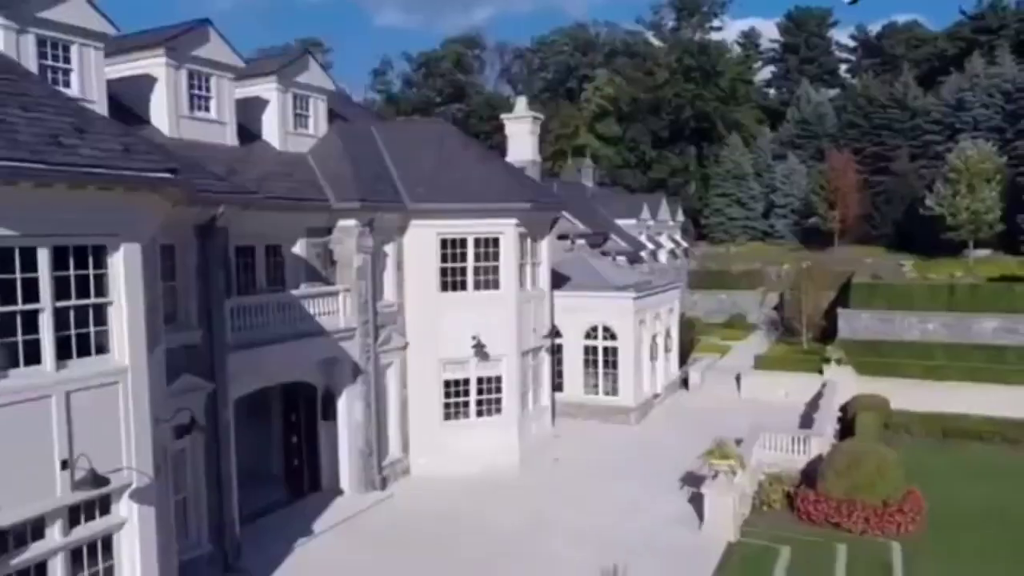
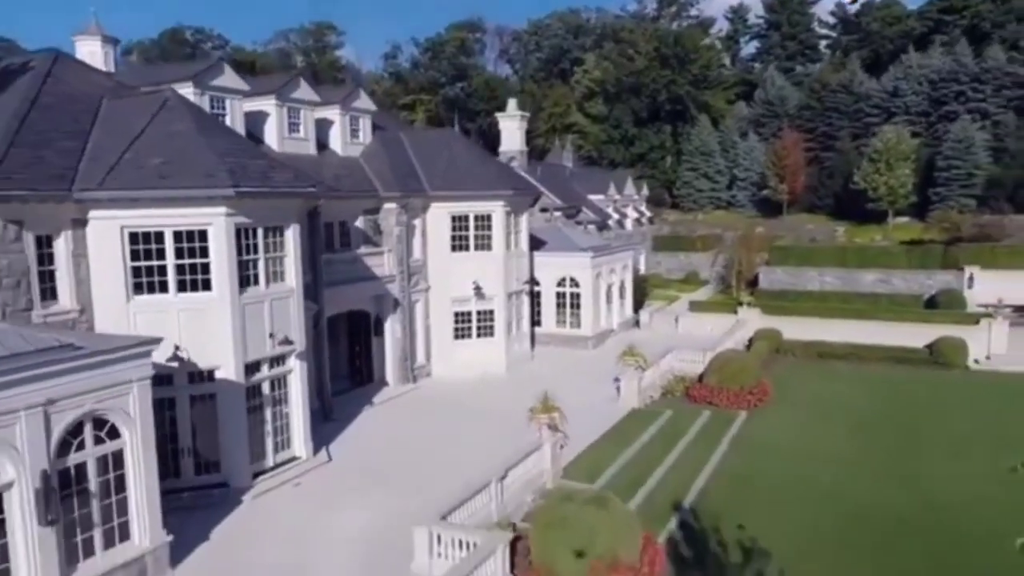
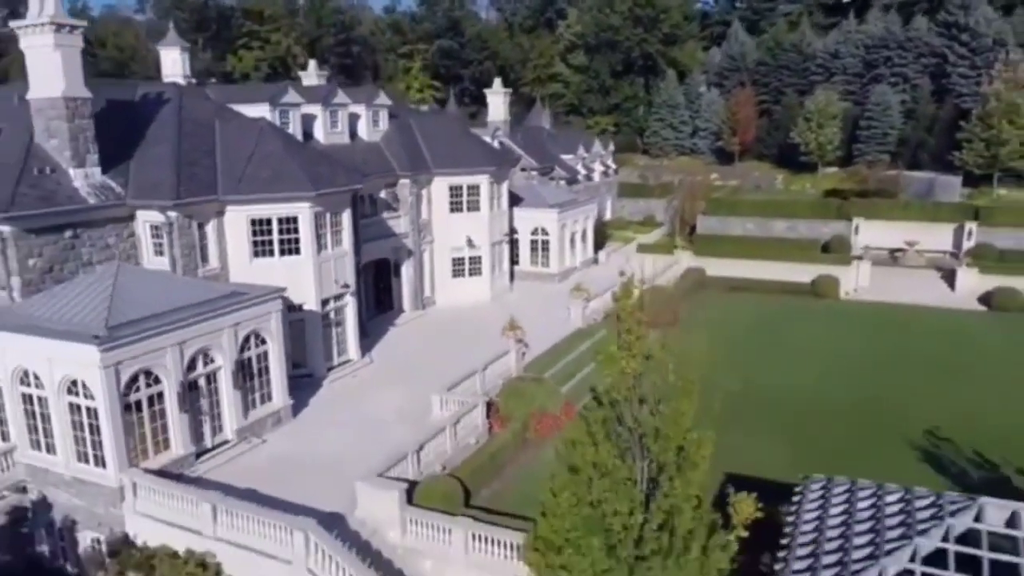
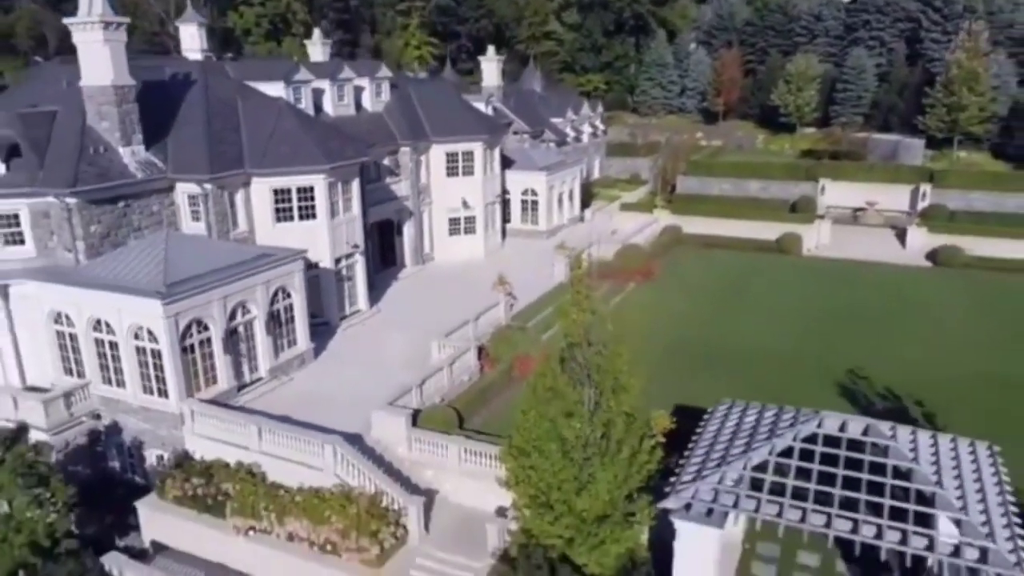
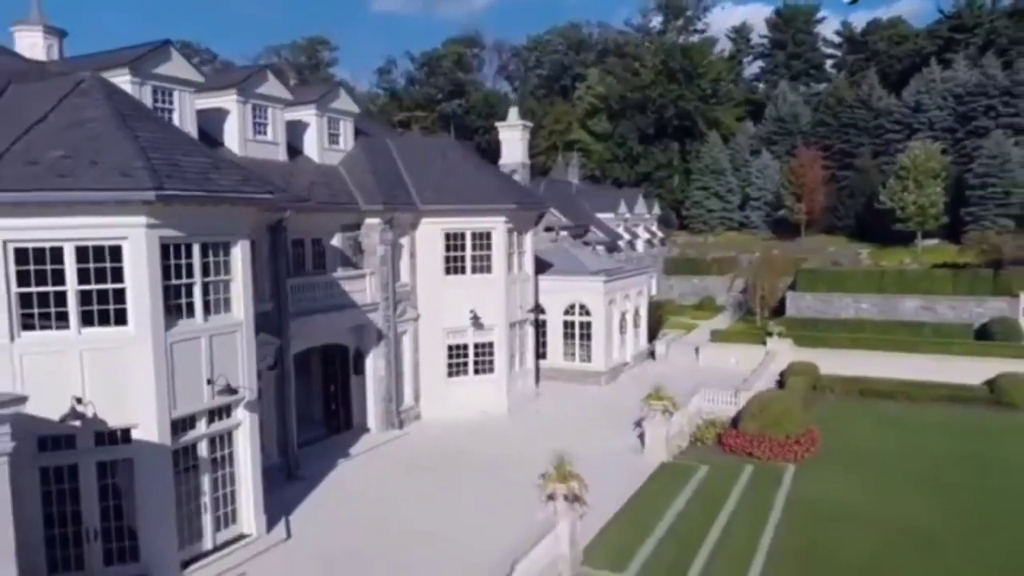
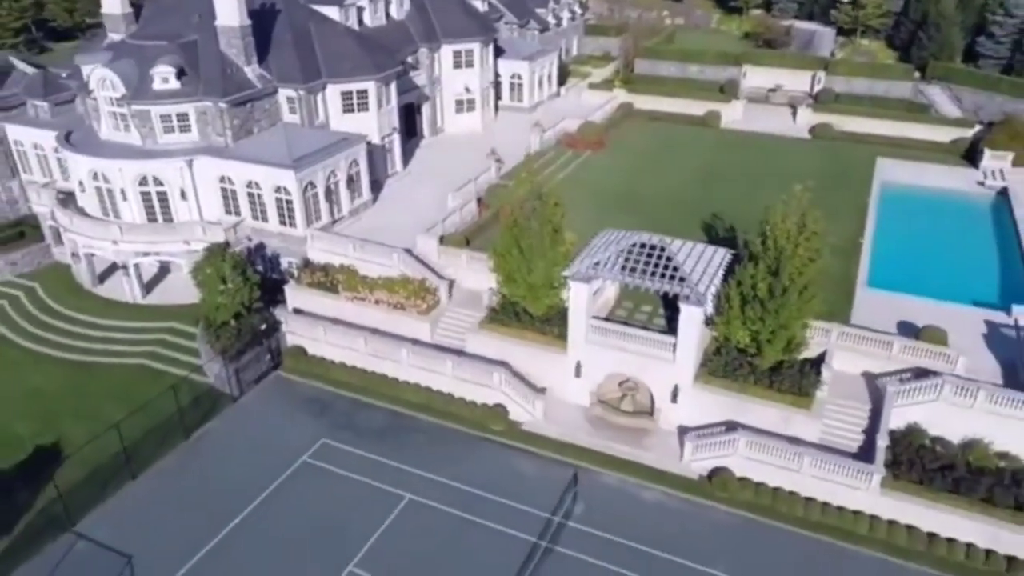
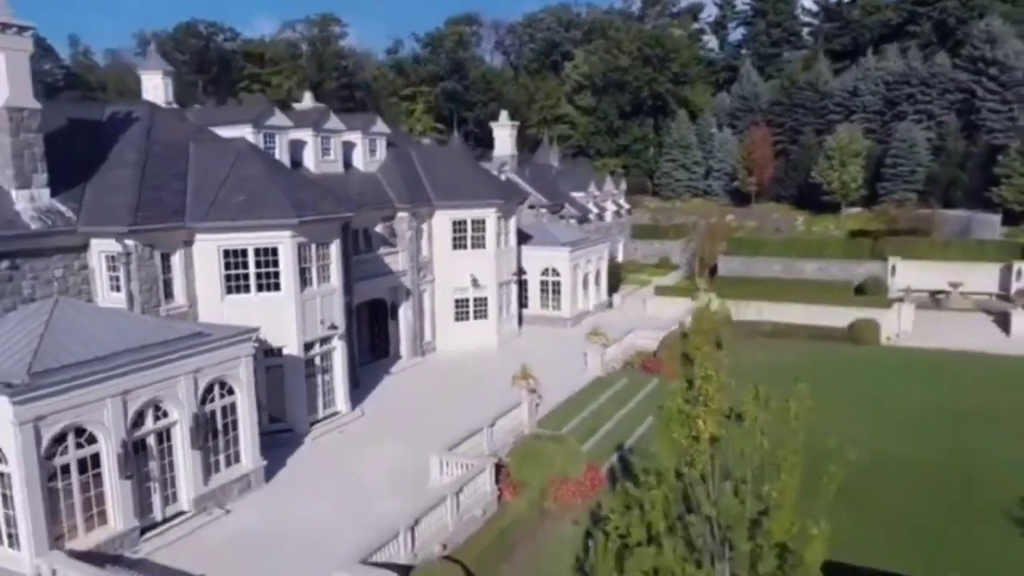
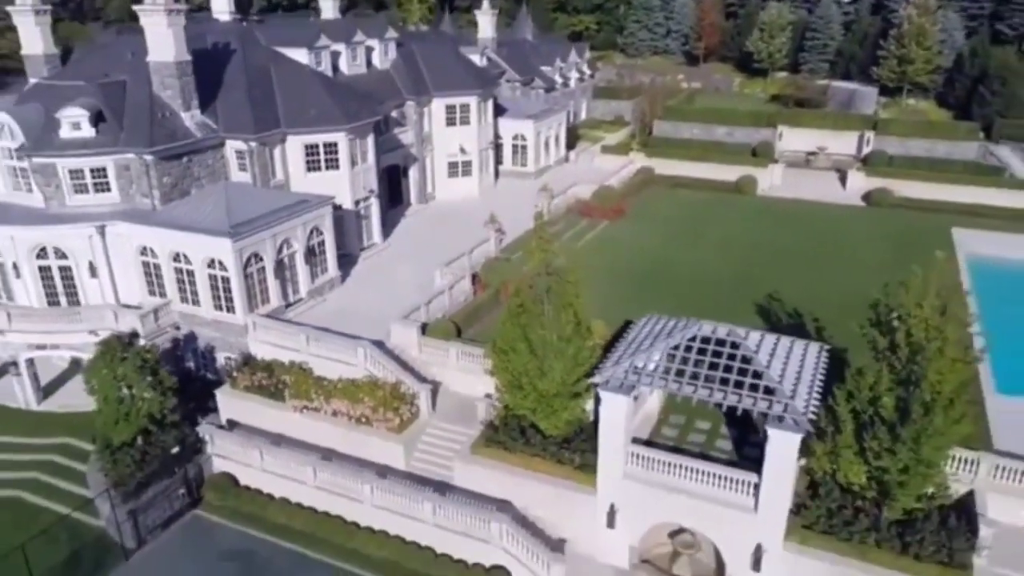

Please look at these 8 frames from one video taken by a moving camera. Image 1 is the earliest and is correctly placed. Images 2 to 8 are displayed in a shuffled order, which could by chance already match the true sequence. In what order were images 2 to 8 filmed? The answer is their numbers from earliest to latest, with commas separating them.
5, 2, 7, 3, 4, 8, 6
